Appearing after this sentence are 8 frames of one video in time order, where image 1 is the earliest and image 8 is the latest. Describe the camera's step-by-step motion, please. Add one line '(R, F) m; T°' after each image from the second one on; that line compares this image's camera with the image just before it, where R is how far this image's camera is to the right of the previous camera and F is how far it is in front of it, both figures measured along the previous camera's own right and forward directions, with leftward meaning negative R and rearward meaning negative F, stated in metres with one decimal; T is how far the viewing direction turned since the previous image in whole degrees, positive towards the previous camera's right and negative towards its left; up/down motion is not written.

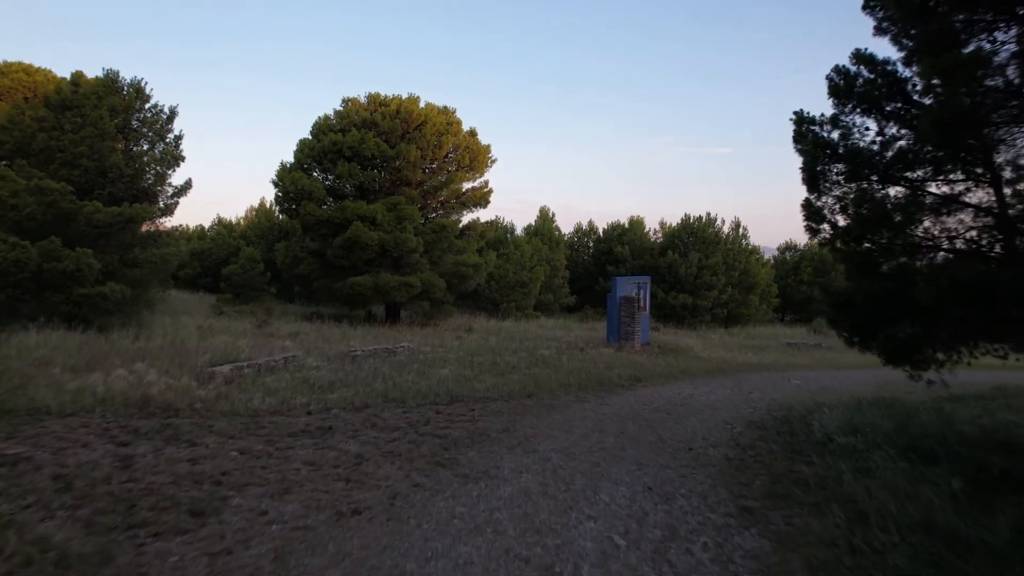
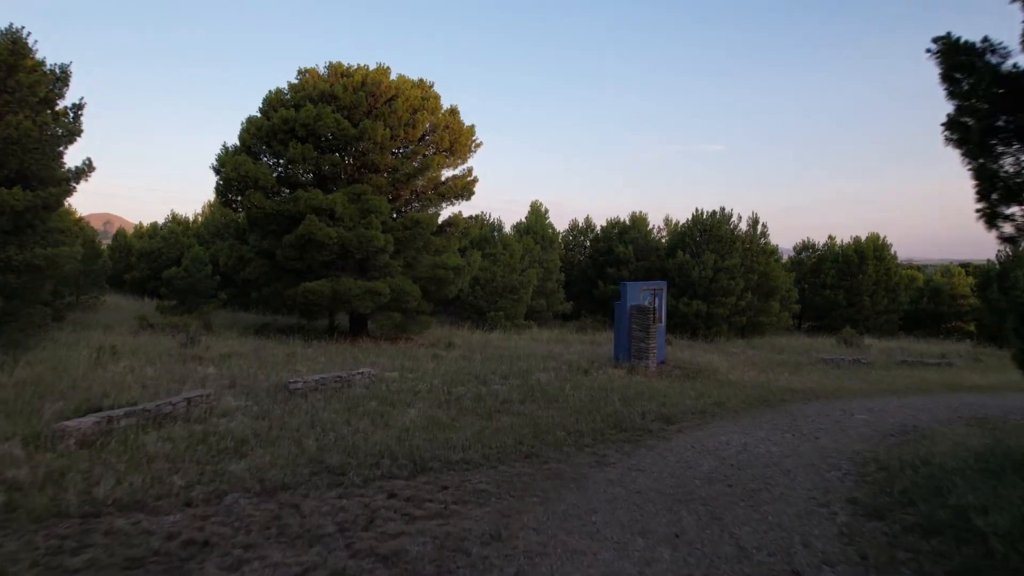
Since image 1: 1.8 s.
(0.0, +3.2) m; +1°
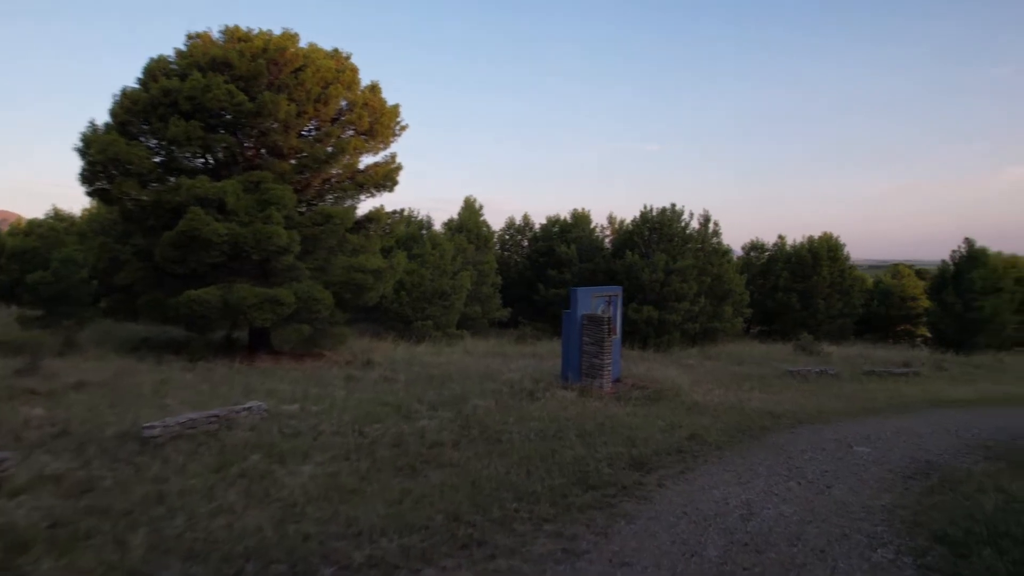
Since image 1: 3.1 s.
(0.0, +2.3) m; +5°
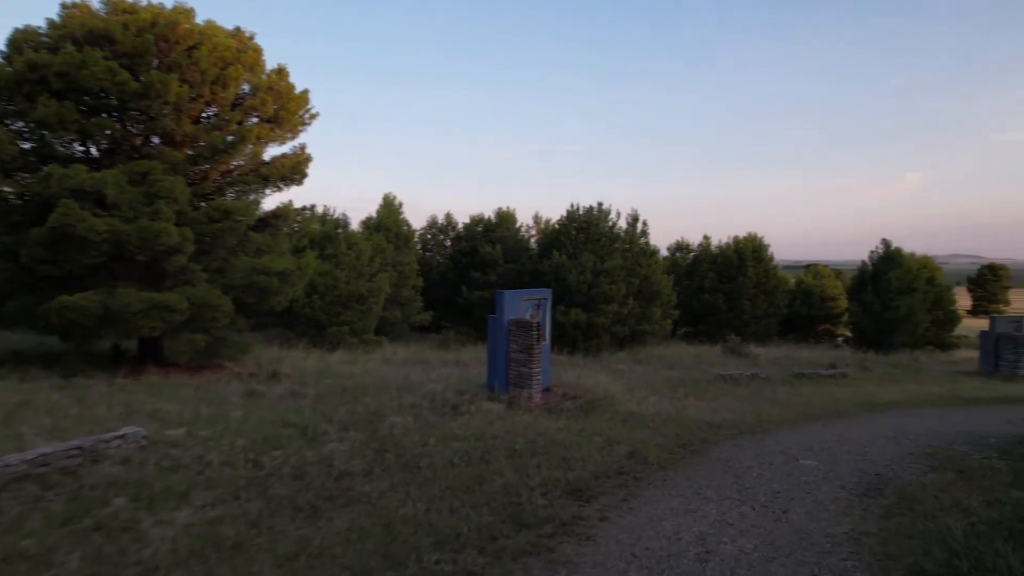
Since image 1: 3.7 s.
(0.0, +1.0) m; +6°
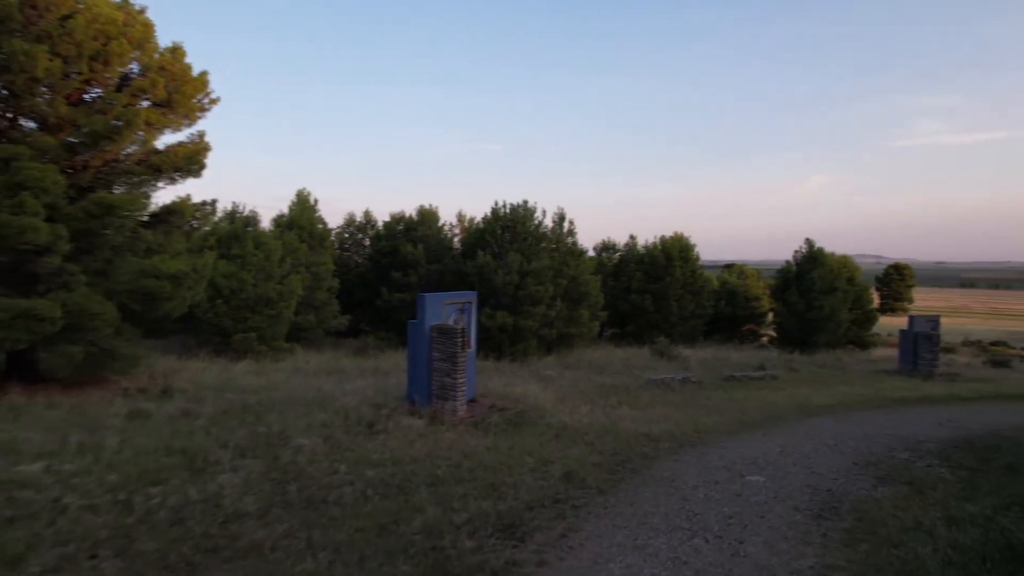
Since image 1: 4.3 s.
(0.0, +1.0) m; +6°
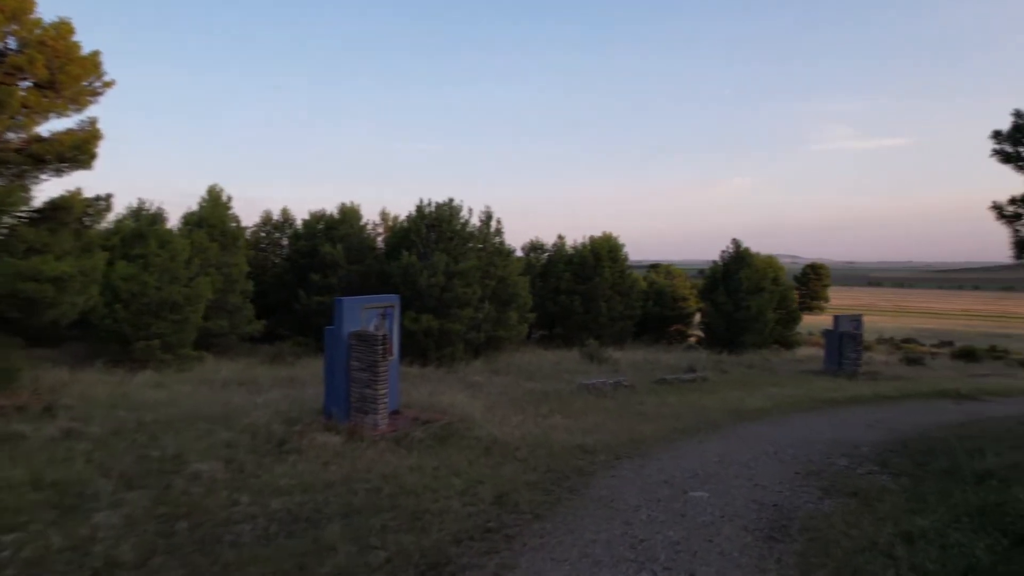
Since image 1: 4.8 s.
(0.0, +0.7) m; +5°
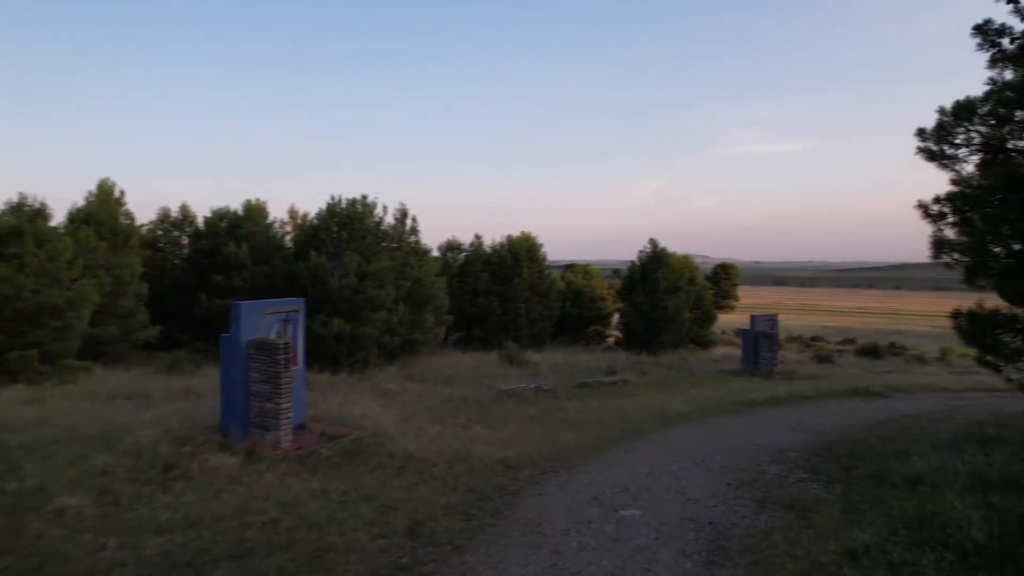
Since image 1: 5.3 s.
(0.0, +0.7) m; +6°
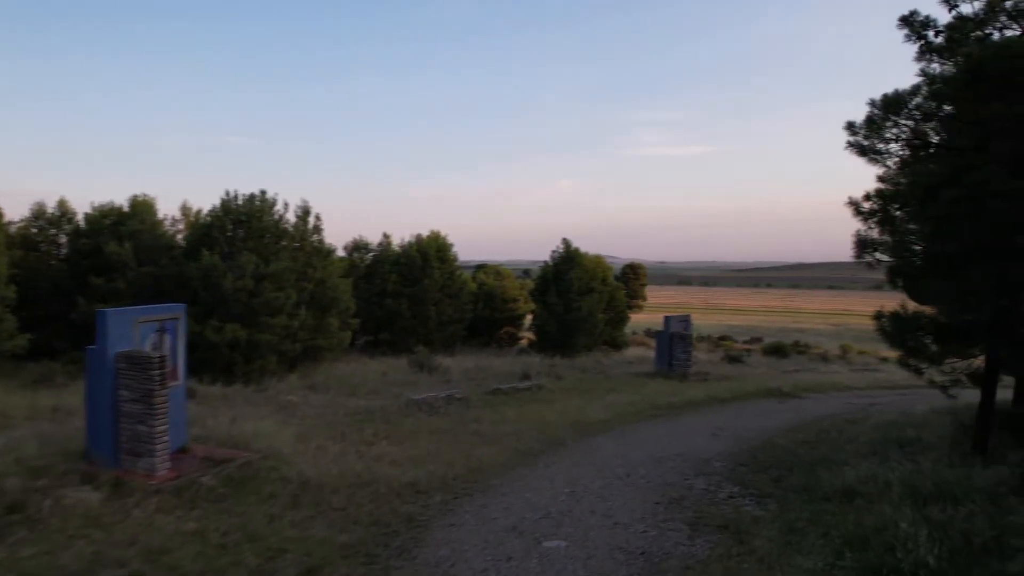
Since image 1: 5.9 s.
(0.0, +0.9) m; +6°
